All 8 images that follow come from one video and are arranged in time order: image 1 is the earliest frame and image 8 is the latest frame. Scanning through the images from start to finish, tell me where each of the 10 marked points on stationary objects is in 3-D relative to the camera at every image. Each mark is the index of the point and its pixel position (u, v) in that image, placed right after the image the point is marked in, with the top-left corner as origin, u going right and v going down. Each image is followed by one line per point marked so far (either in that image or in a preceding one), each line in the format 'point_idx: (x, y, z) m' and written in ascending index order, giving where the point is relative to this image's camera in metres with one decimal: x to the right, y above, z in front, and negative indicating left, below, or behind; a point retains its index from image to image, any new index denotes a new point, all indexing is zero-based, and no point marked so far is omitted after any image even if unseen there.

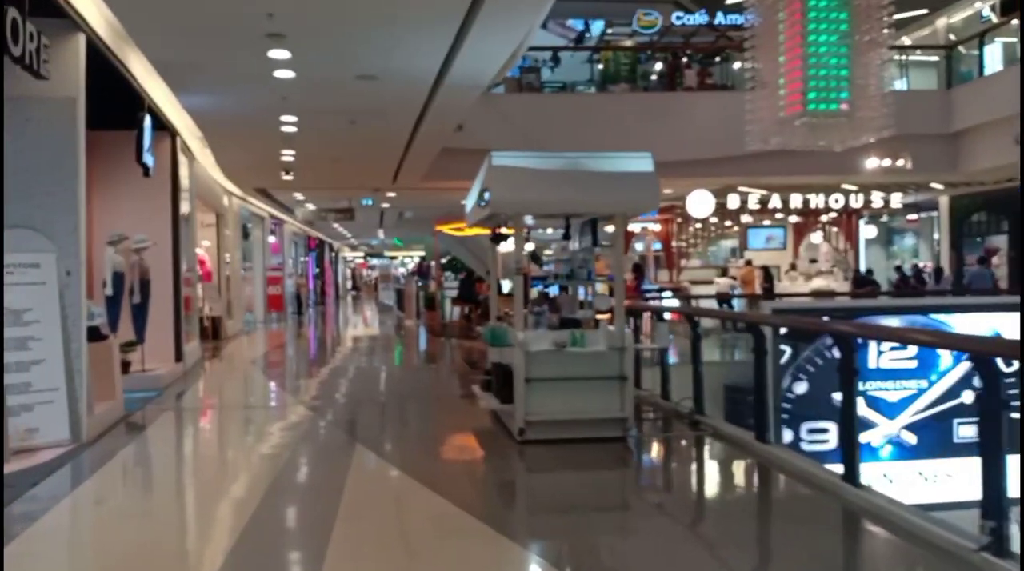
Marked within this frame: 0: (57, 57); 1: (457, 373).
0: (-3.3, +1.7, +5.7) m
1: (-0.9, -1.4, +12.6) m
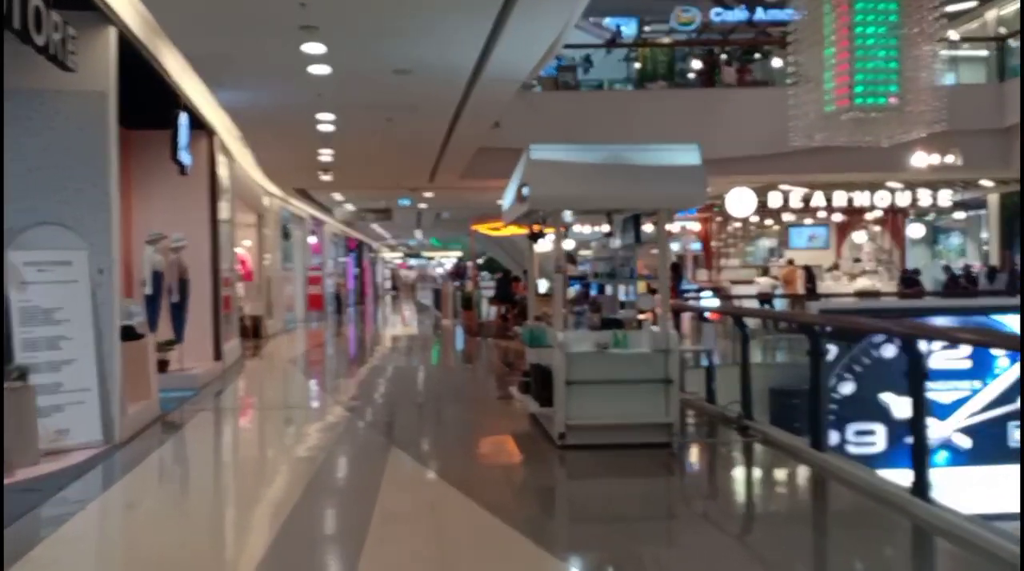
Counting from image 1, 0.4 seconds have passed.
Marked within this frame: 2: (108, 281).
0: (-3.0, +1.7, +5.6) m
1: (-0.3, -1.4, +12.4) m
2: (-2.9, 0.0, +5.6) m
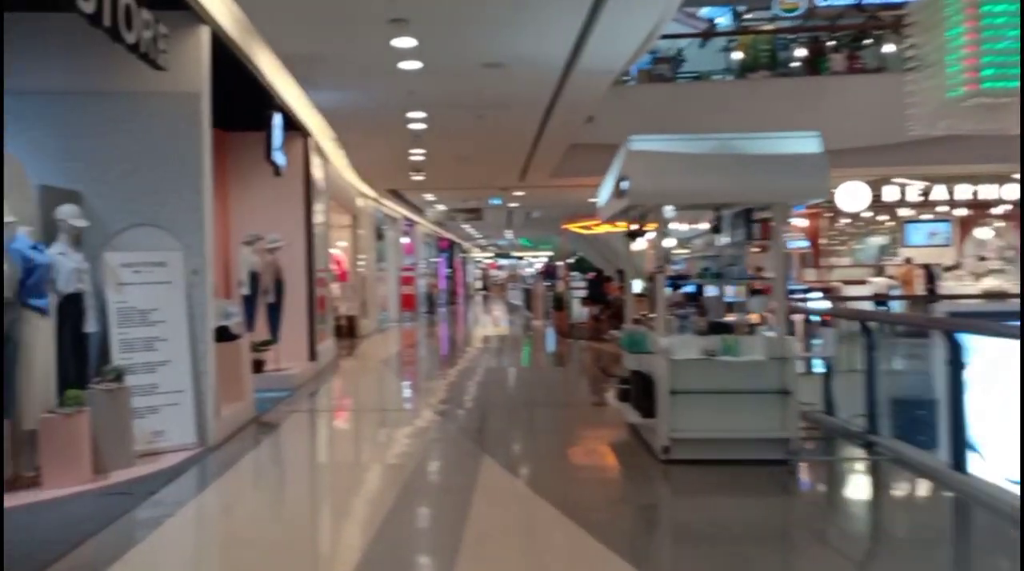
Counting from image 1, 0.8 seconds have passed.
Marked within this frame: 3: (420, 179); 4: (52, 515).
0: (-2.3, +1.7, +5.6) m
1: (+1.2, -1.4, +12.0) m
2: (-2.2, 0.0, +5.6) m
3: (-1.7, +1.9, +14.1) m
4: (-2.4, -1.2, +4.1) m
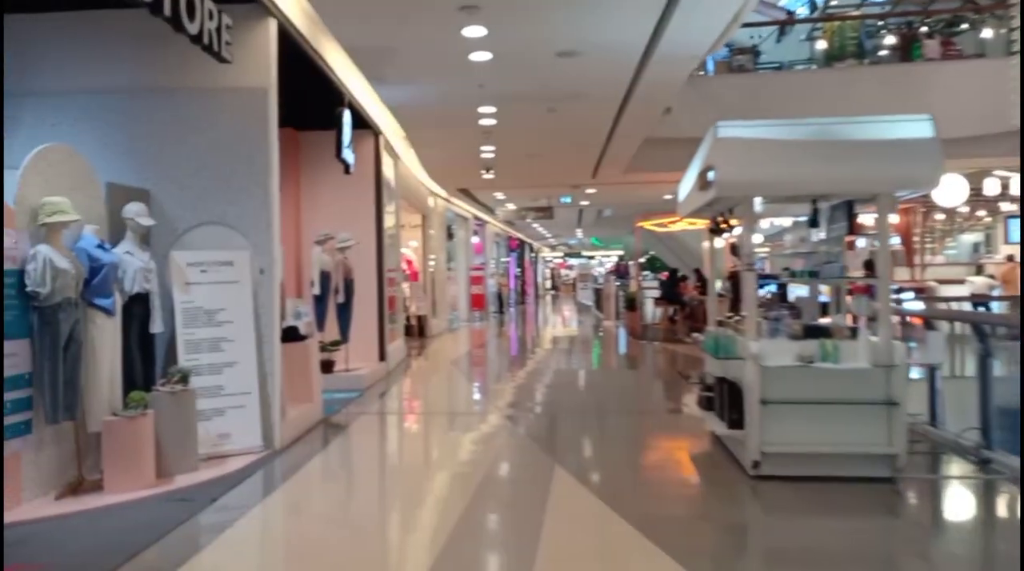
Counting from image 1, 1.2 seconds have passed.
0: (-1.8, +1.7, +5.4) m
1: (+2.2, -1.4, +11.6) m
2: (-1.7, 0.0, +5.4) m
3: (-0.4, +1.9, +13.9) m
4: (-2.0, -1.2, +4.0) m
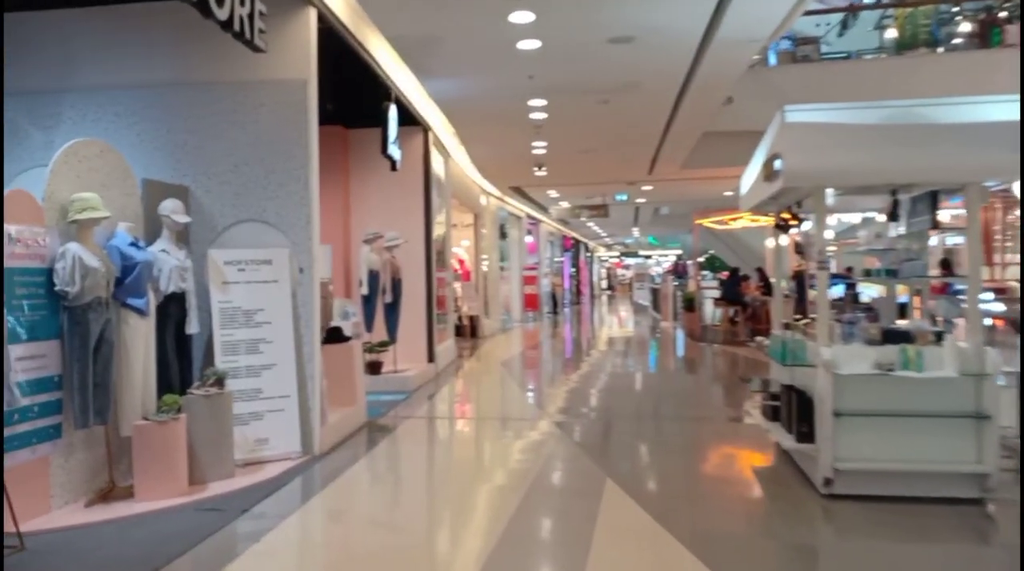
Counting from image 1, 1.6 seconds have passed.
0: (-1.5, +1.7, +5.2) m
1: (+3.0, -1.4, +11.1) m
2: (-1.3, 0.0, +5.2) m
3: (+0.5, +1.9, +13.6) m
4: (-1.8, -1.2, +3.8) m
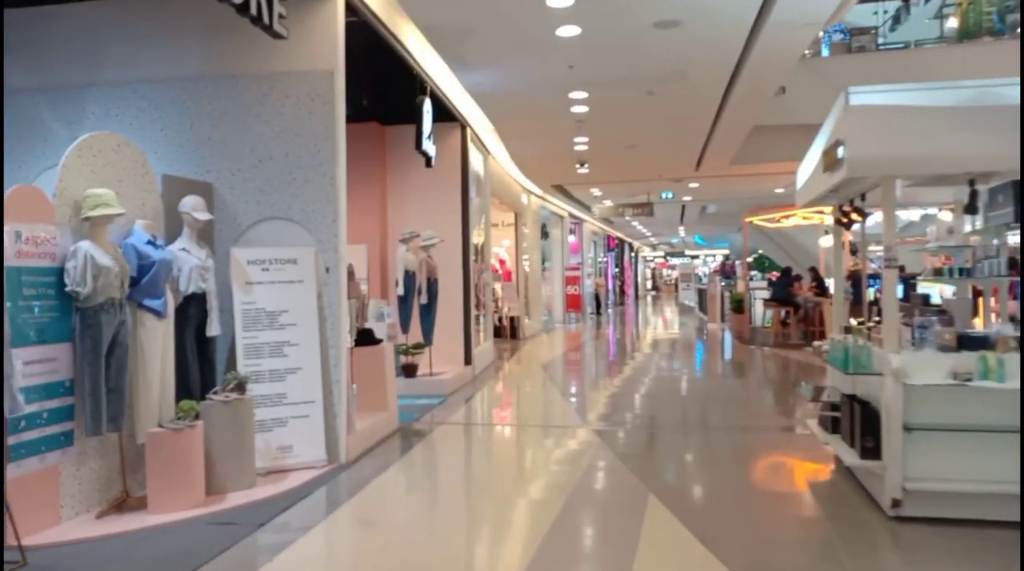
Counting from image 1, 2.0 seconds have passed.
0: (-1.2, +1.7, +5.0) m
1: (+3.5, -1.4, +10.6) m
2: (-1.1, 0.0, +5.0) m
3: (+1.2, +1.9, +13.2) m
4: (-1.6, -1.2, +3.6) m
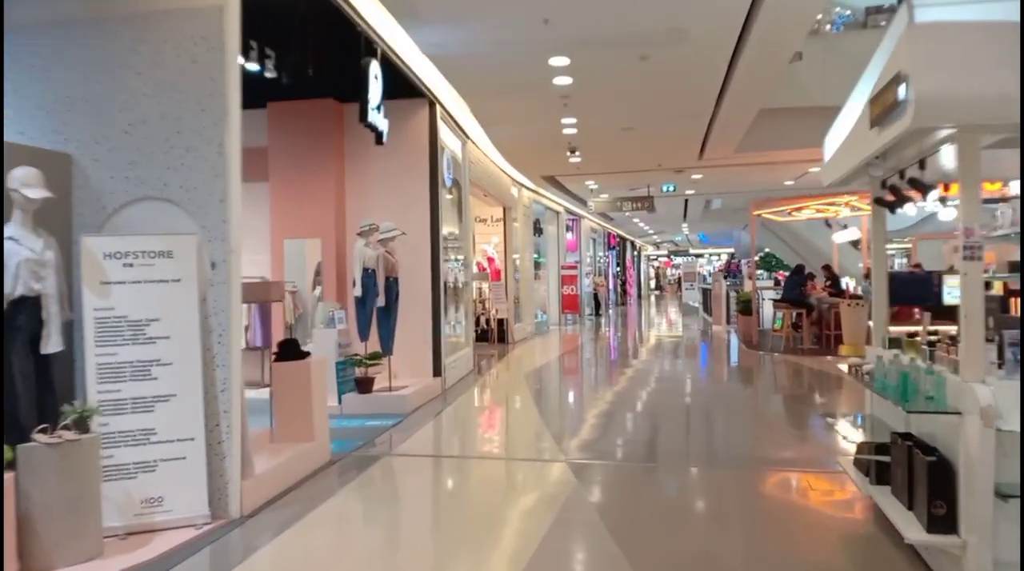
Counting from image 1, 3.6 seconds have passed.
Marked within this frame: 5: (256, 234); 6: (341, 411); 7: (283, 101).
0: (-1.5, +1.7, +3.9) m
1: (+3.3, -1.4, +9.4) m
2: (-1.4, 0.0, +3.8) m
3: (+1.0, +1.9, +12.1) m
4: (-1.9, -1.2, +2.5) m
5: (-2.8, +0.6, +8.4) m
6: (-1.5, -1.1, +6.8) m
7: (-2.3, +1.8, +7.9) m
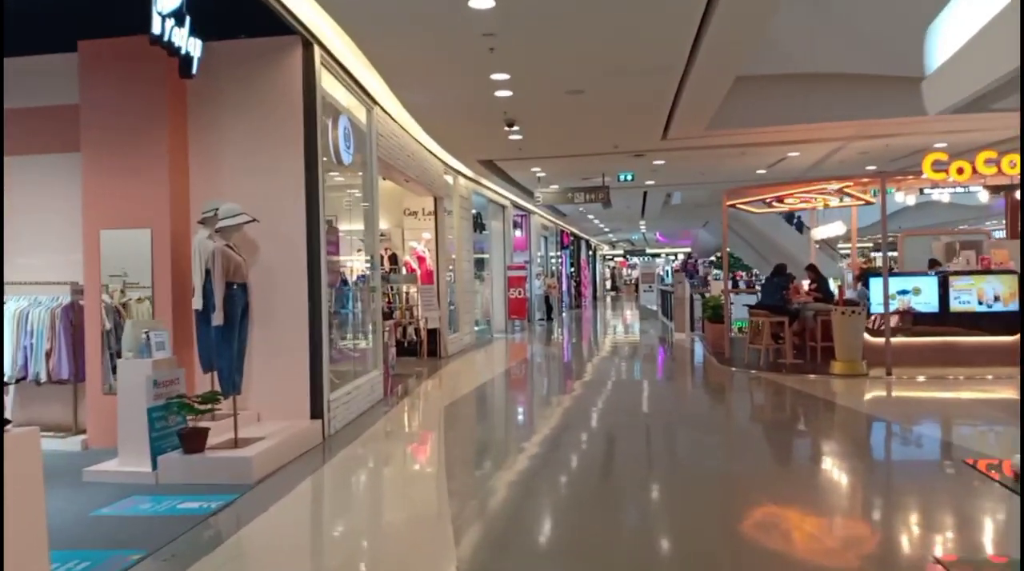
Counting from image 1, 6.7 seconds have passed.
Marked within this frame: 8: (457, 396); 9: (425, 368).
0: (-2.0, +1.6, +1.7) m
1: (+2.5, -1.4, +7.5) m
2: (-1.9, 0.0, +1.7) m
3: (+0.1, +1.9, +10.1) m
4: (-2.3, -1.3, +0.3) m
5: (-3.5, +0.5, +6.2) m
6: (-2.1, -1.2, +4.7) m
7: (-3.0, +1.8, +5.7) m
8: (-0.6, -1.4, +9.1) m
9: (-1.3, -1.2, +11.3) m
